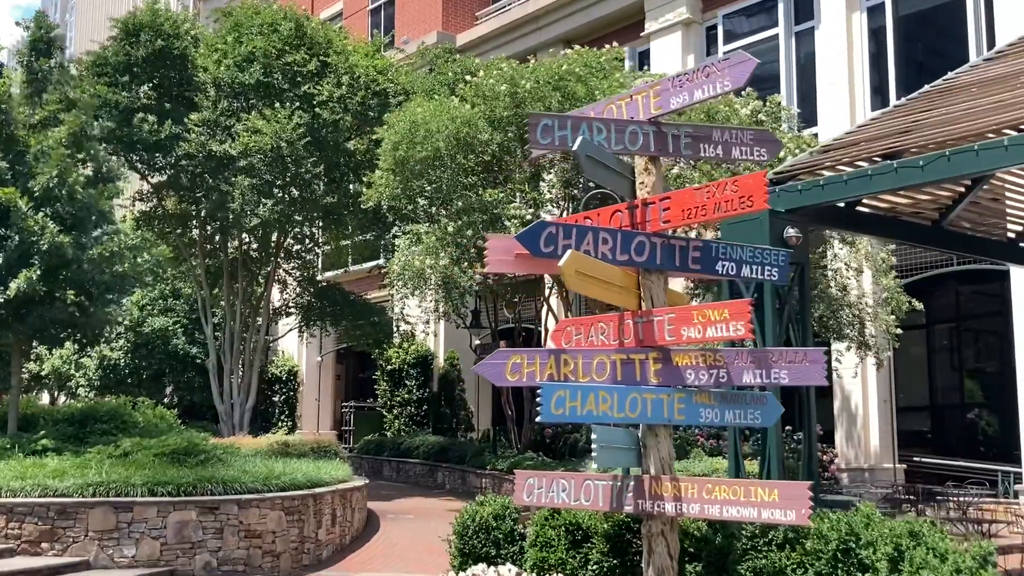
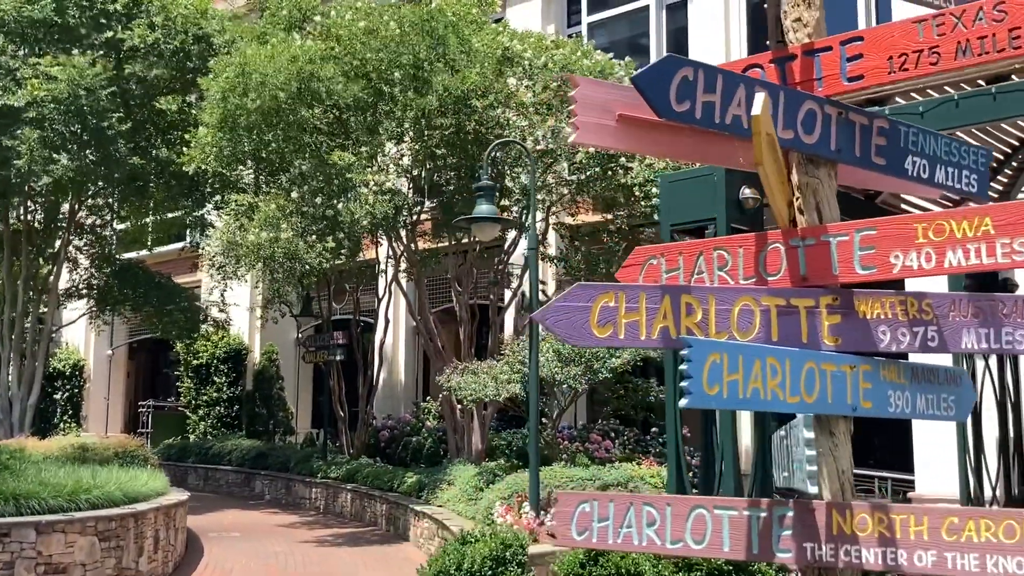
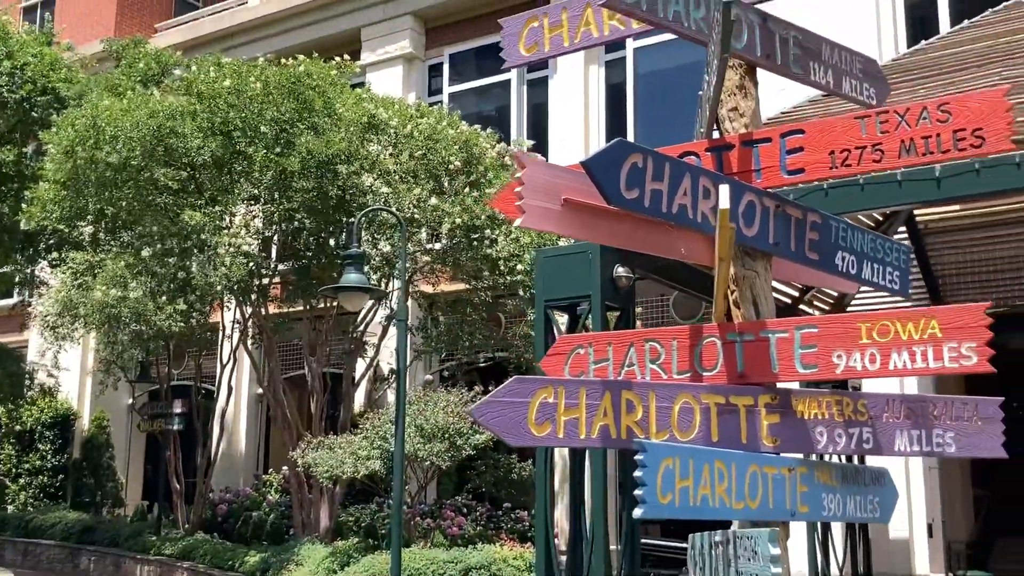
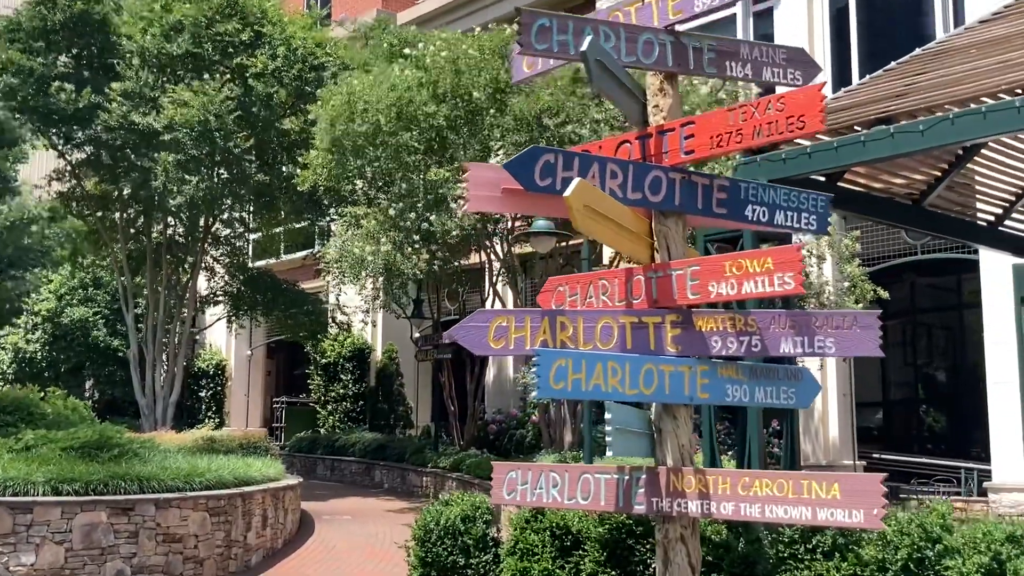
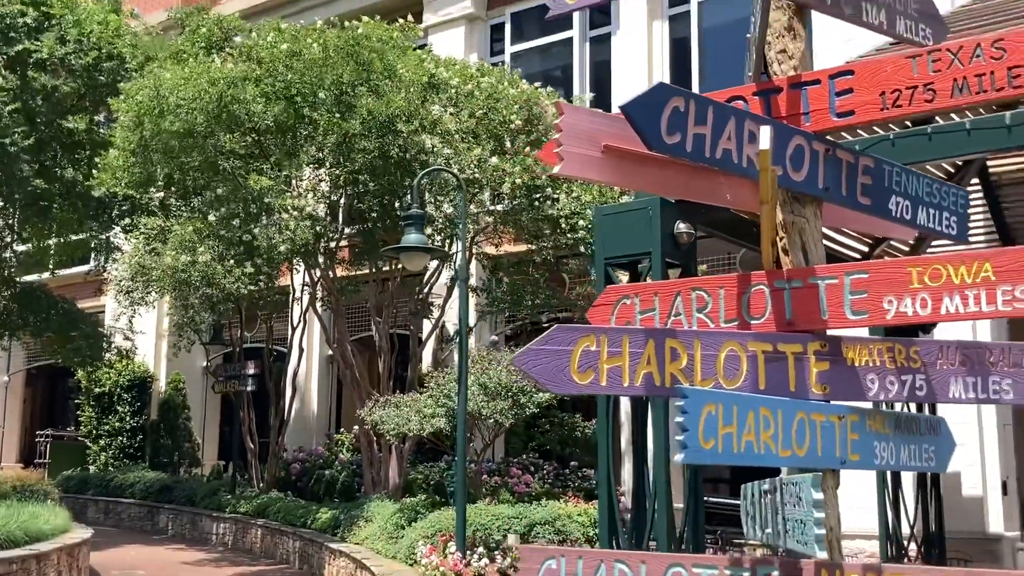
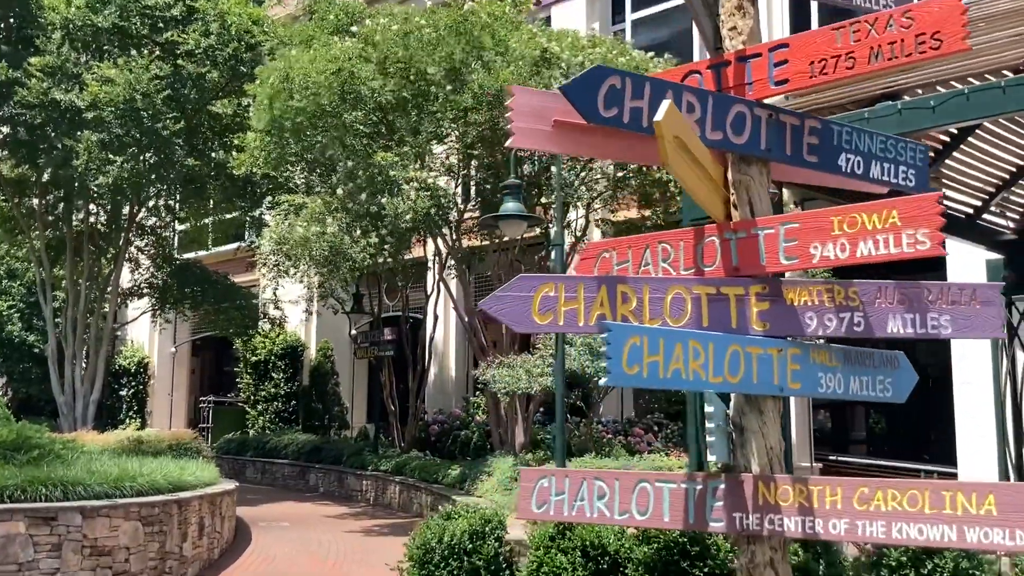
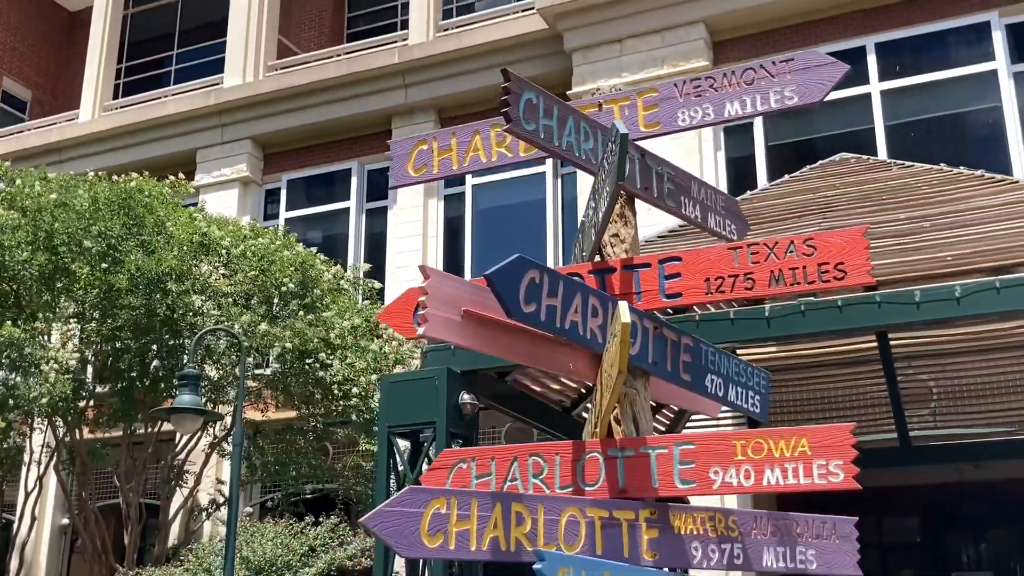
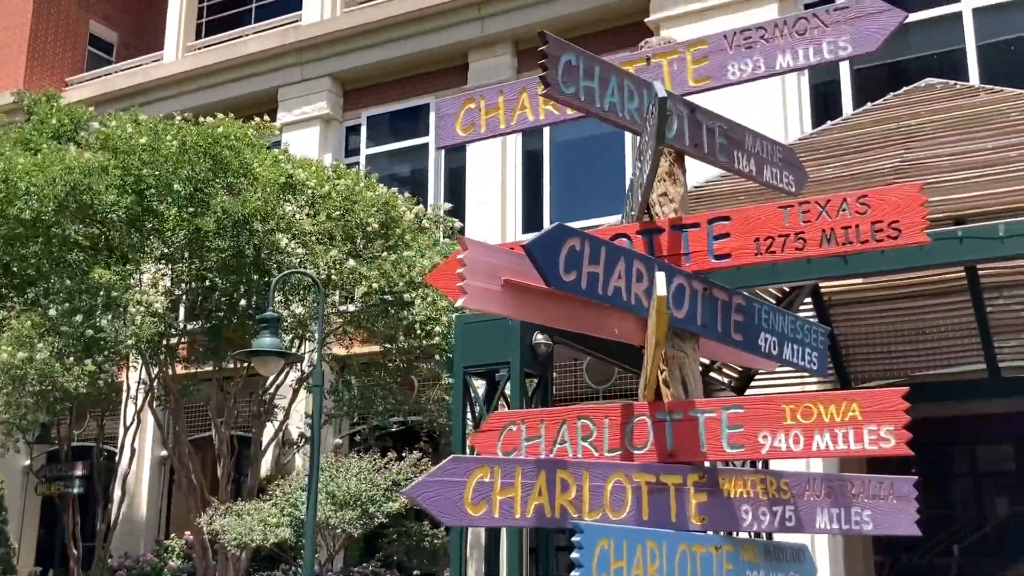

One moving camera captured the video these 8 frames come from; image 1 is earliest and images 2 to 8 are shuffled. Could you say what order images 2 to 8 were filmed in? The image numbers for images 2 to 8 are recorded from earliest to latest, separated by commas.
4, 6, 2, 5, 3, 8, 7
